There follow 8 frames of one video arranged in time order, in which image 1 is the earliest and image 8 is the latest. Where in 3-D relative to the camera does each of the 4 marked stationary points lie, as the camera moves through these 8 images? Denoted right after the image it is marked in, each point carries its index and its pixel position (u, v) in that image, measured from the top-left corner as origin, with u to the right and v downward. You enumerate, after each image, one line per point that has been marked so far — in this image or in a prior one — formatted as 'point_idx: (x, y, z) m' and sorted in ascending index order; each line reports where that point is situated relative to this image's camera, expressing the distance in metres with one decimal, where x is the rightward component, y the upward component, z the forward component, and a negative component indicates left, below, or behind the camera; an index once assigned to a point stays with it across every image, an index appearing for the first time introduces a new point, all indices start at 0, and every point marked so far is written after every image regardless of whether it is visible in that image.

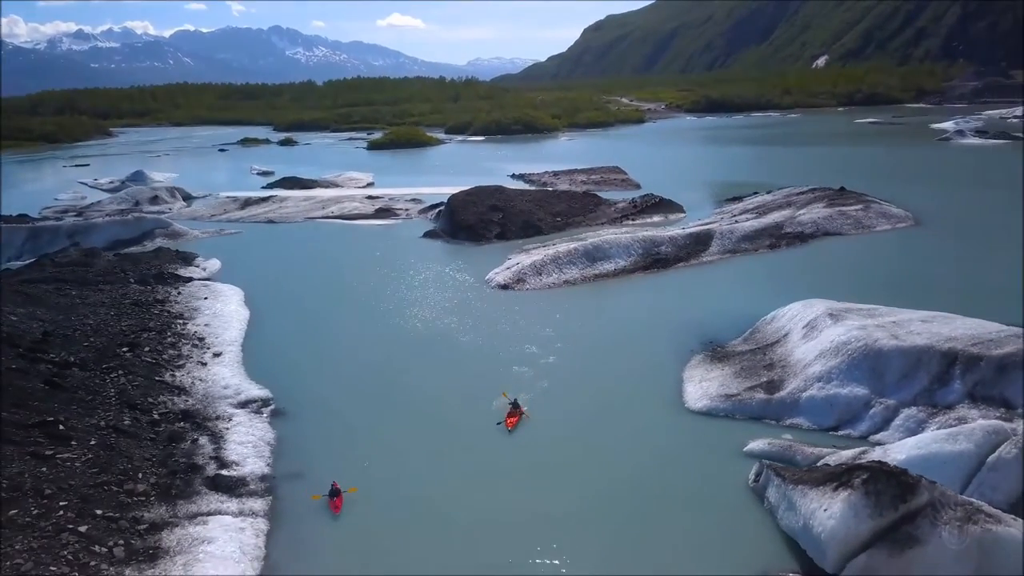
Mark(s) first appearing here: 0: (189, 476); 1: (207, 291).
0: (-2.9, -1.7, +7.4) m
1: (-5.4, -0.1, +14.2) m
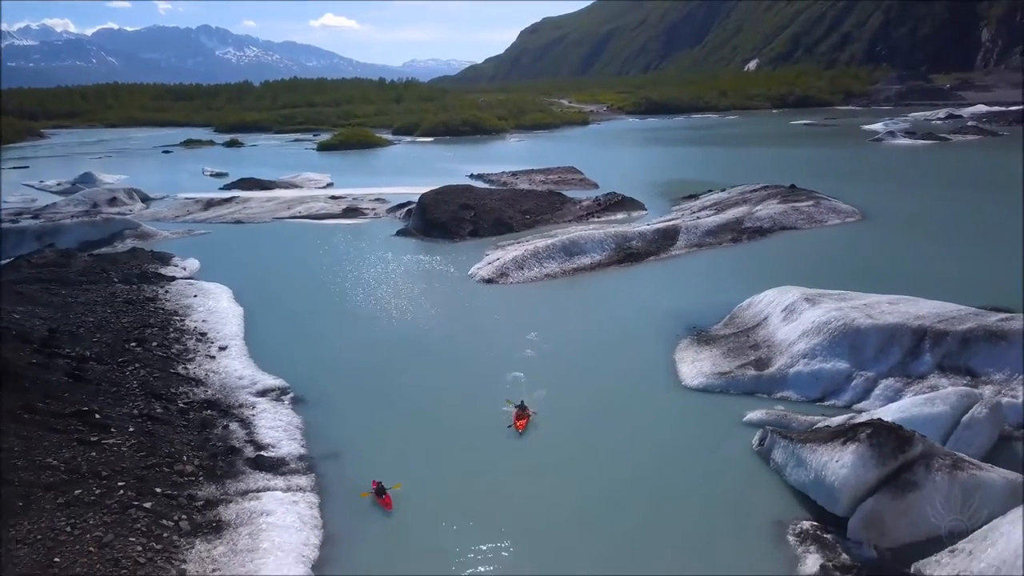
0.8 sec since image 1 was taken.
0: (-2.7, -1.6, +7.8) m
1: (-5.7, 0.0, +14.4) m
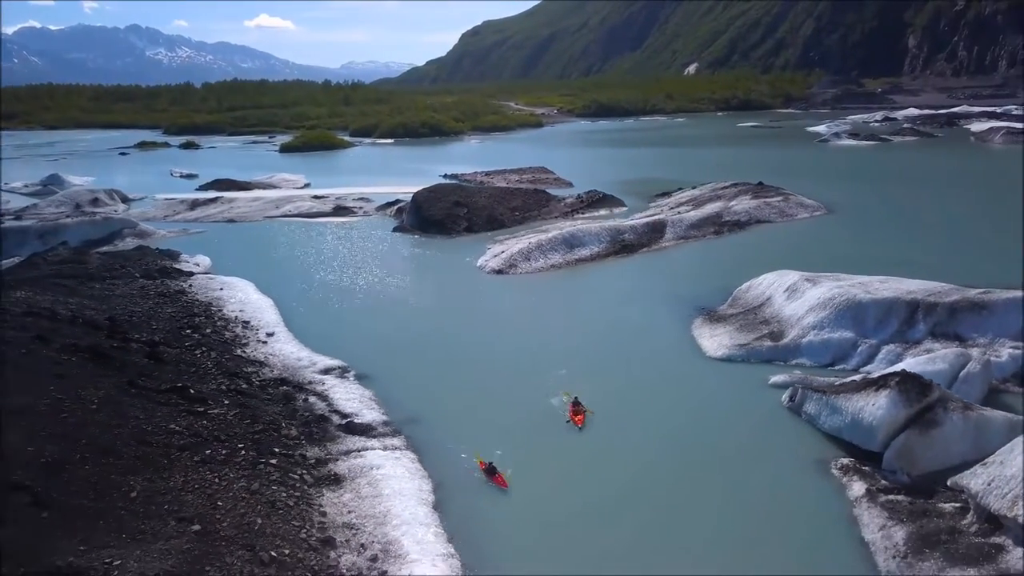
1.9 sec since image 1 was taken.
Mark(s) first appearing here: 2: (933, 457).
0: (-2.0, -1.4, +8.6) m
1: (-5.4, +0.1, +15.0) m
2: (+3.7, -1.5, +7.1) m
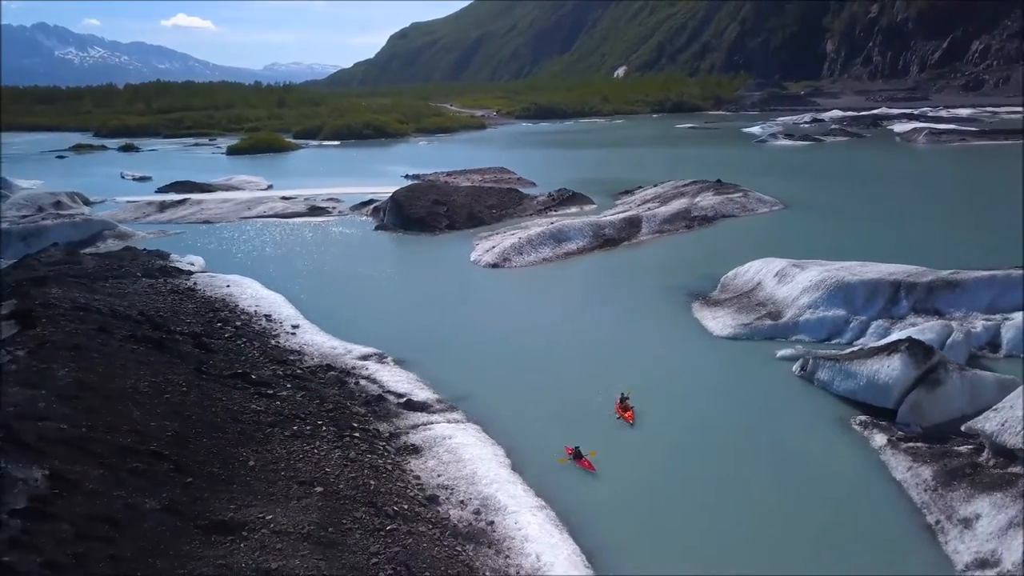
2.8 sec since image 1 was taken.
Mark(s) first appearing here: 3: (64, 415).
0: (-1.5, -1.3, +9.2) m
1: (-5.5, +0.1, +15.3) m
2: (+4.3, -1.2, +8.2) m
3: (-3.4, -1.0, +6.2) m
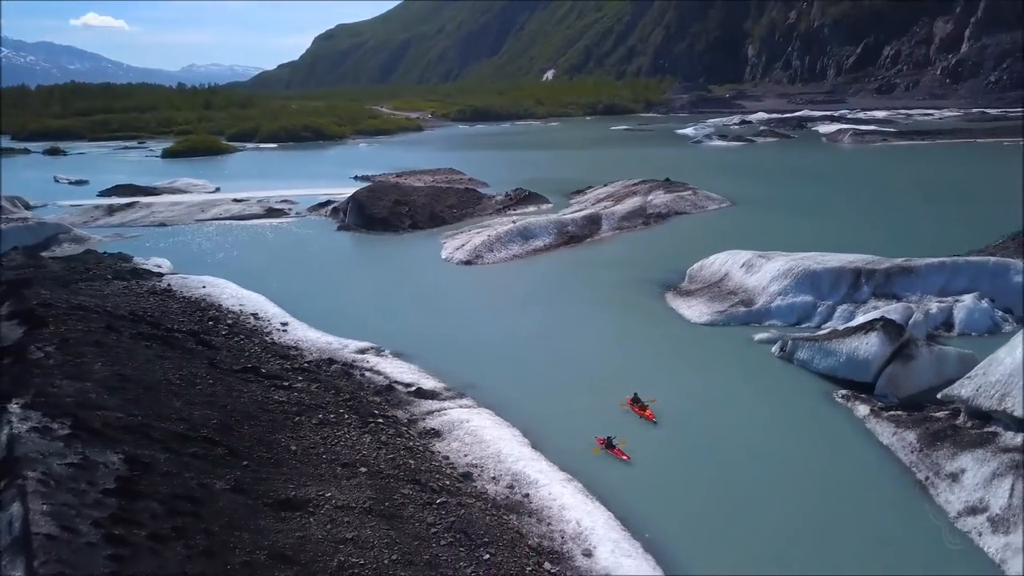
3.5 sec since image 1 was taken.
0: (-1.4, -1.2, +9.5) m
1: (-5.9, +0.1, +15.2) m
2: (+4.5, -1.0, +9.0) m
3: (-3.1, -0.9, +6.4) m
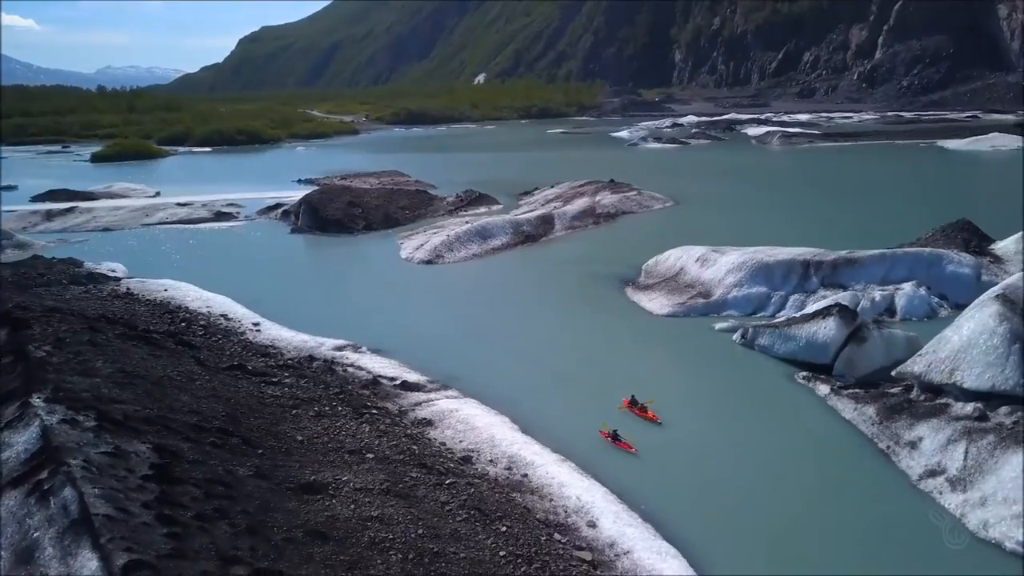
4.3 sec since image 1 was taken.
0: (-1.6, -1.2, +9.7) m
1: (-6.6, +0.1, +15.1) m
2: (+4.3, -0.9, +9.7) m
3: (-3.1, -0.9, +6.5) m
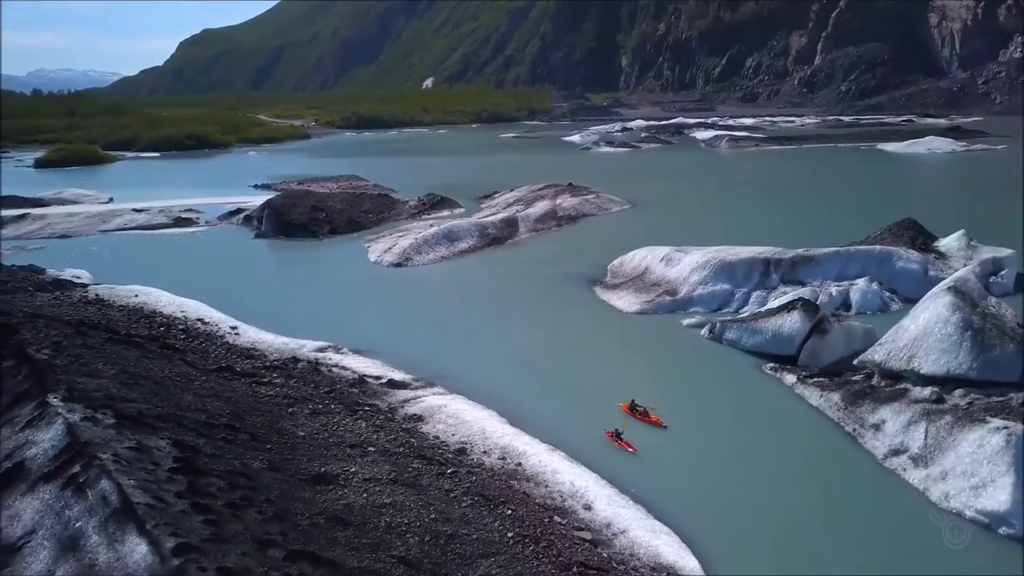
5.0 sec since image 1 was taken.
0: (-1.8, -1.2, +10.0) m
1: (-7.2, 0.0, +15.0) m
2: (+4.1, -0.8, +10.3) m
3: (-3.1, -0.9, +6.7) m
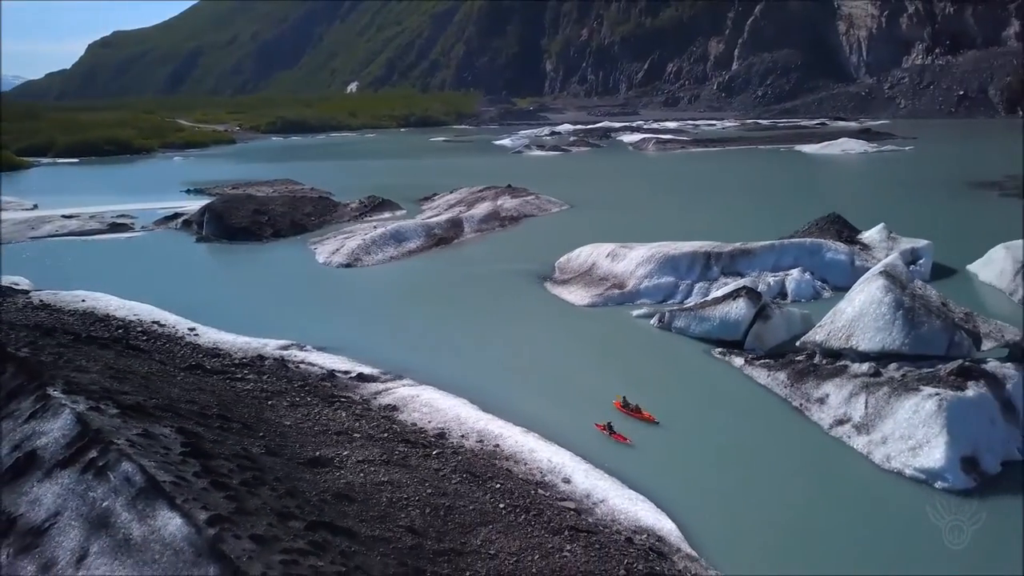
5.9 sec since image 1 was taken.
0: (-2.2, -1.1, +10.2) m
1: (-8.0, -0.1, +14.8) m
2: (+3.6, -0.7, +11.1) m
3: (-3.2, -0.9, +6.8) m
